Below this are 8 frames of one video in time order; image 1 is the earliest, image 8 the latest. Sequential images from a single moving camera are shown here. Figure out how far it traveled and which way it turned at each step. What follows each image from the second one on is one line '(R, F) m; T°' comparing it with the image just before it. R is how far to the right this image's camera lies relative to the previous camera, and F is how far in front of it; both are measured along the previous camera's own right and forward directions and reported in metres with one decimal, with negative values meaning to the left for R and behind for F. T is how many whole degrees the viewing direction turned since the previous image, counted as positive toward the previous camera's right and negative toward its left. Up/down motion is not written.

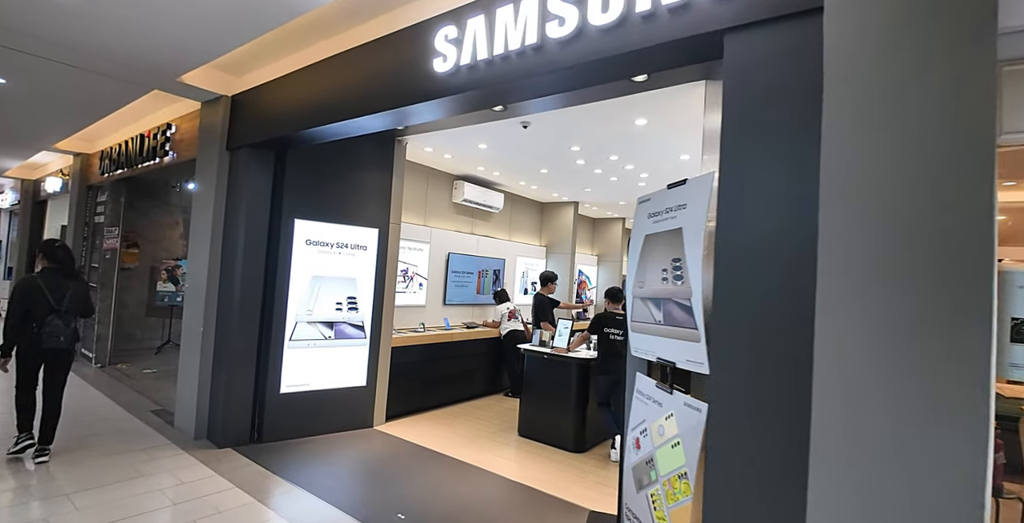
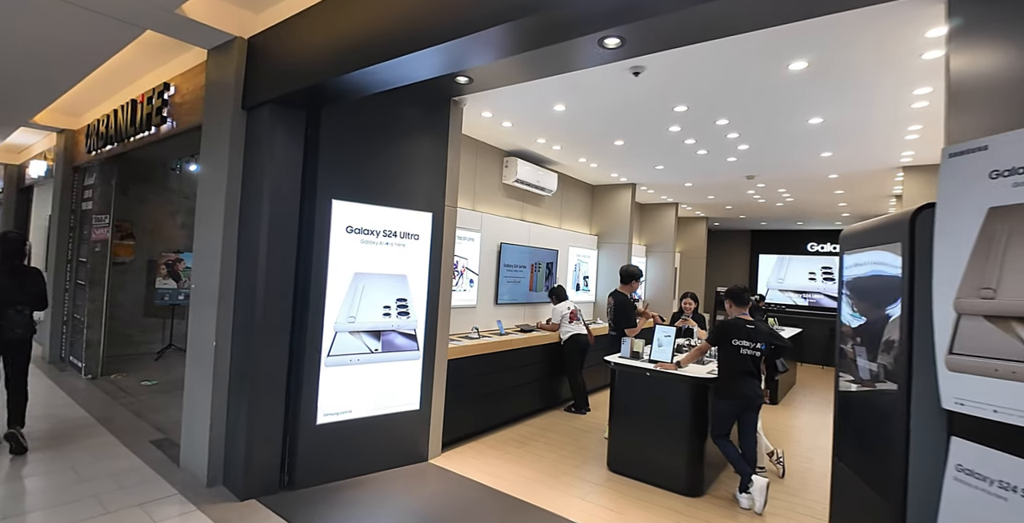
(-0.7, +1.0) m; 0°
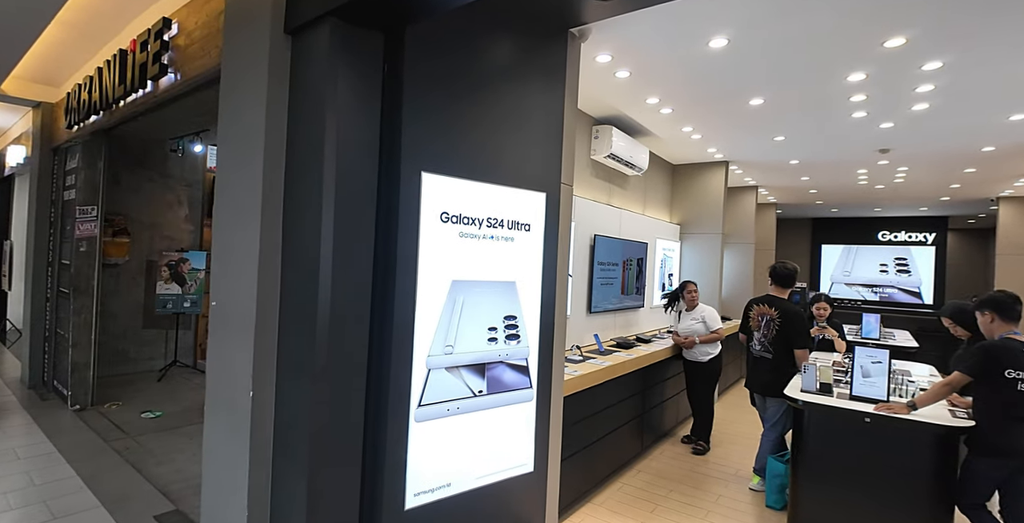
(-0.8, +1.1) m; 0°
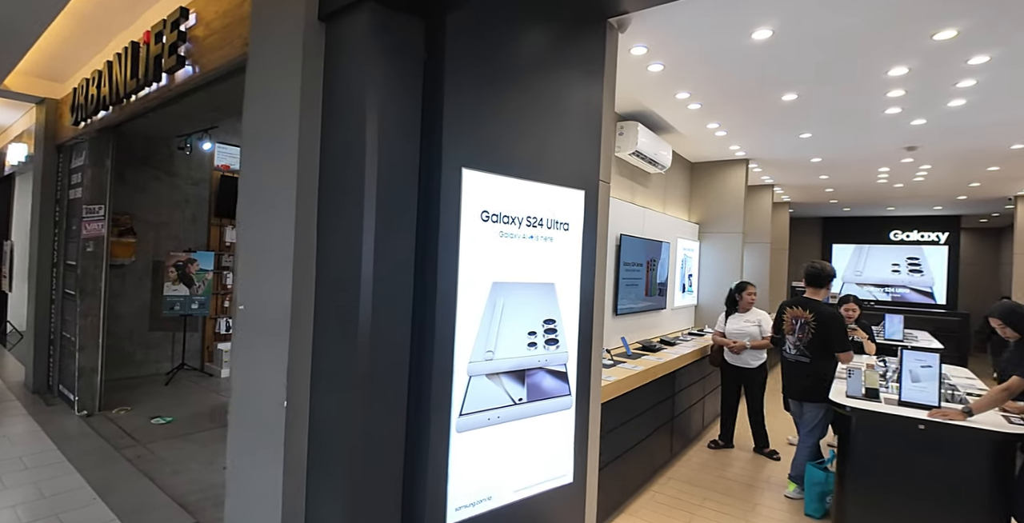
(-0.2, +0.1) m; 0°
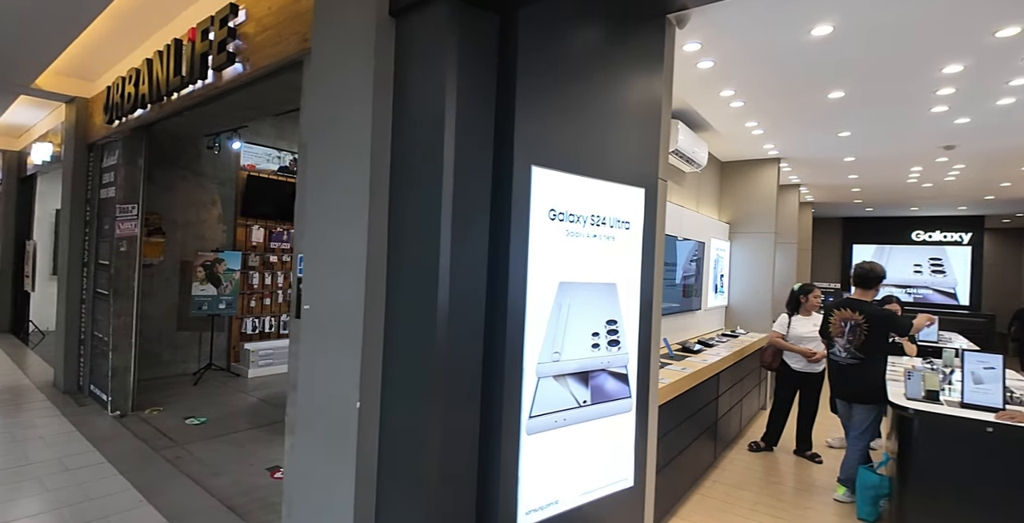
(-0.3, 0.0) m; 0°
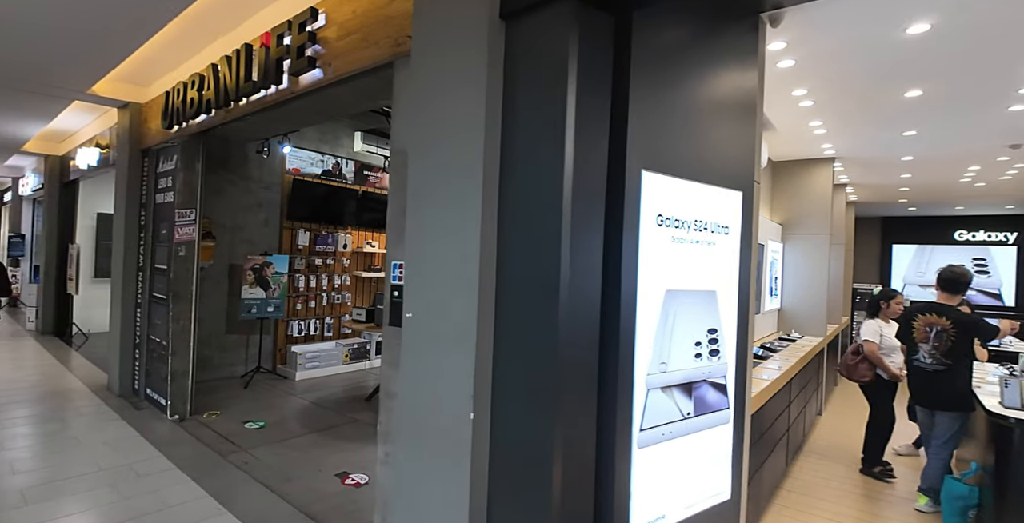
(-0.4, 0.0) m; -1°
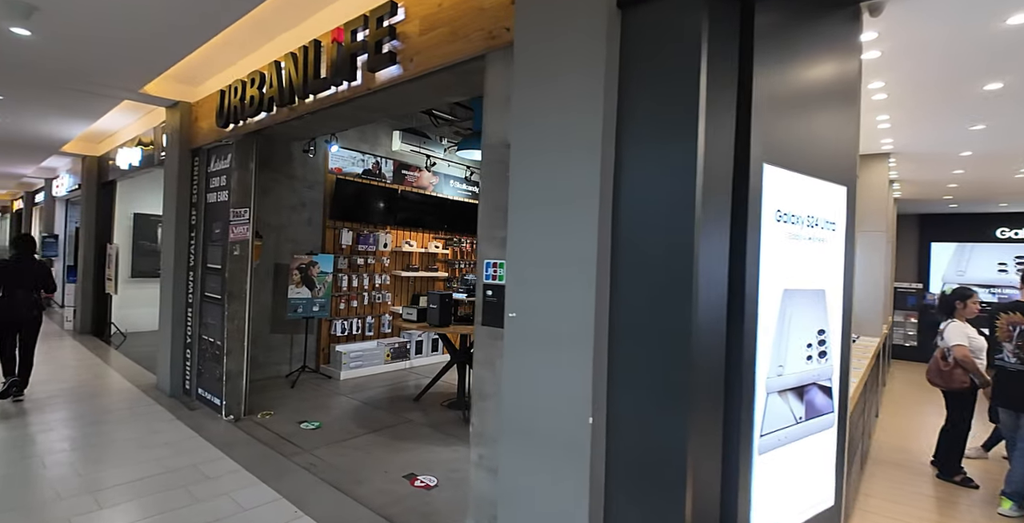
(-0.4, +0.1) m; -1°
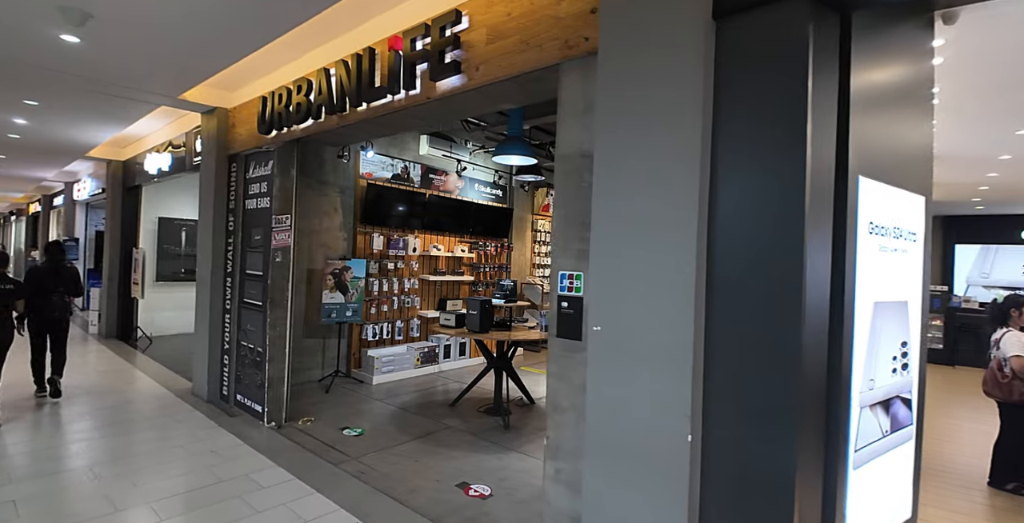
(-0.3, 0.0) m; 0°
